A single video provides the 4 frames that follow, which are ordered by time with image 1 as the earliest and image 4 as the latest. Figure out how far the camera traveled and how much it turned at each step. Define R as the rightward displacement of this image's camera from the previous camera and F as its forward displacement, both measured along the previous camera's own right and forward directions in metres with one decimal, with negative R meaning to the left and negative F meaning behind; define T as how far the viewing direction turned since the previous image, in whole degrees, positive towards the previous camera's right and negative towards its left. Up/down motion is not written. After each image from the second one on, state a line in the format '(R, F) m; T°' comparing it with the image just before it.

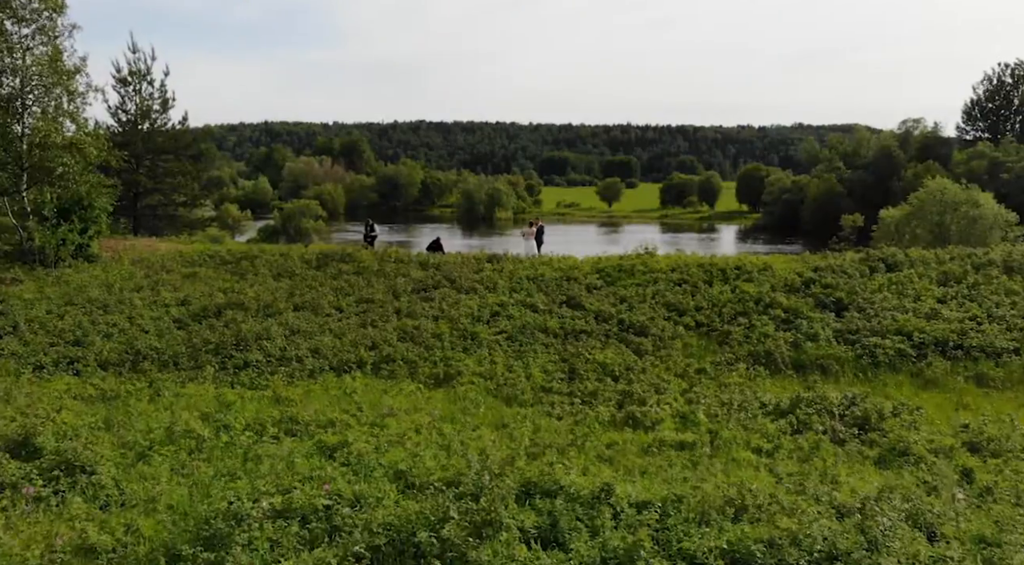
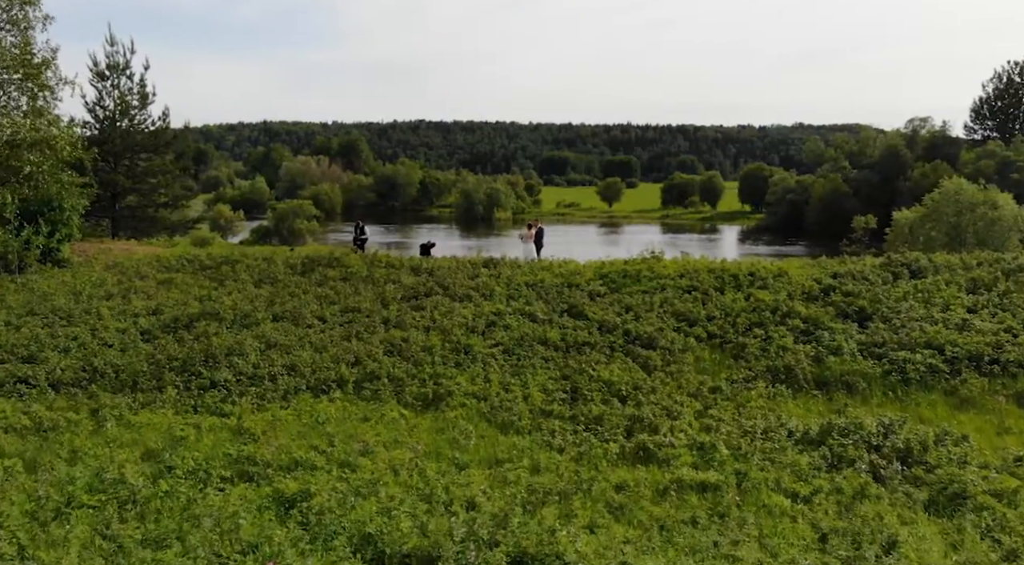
(+0.1, +1.9) m; 0°
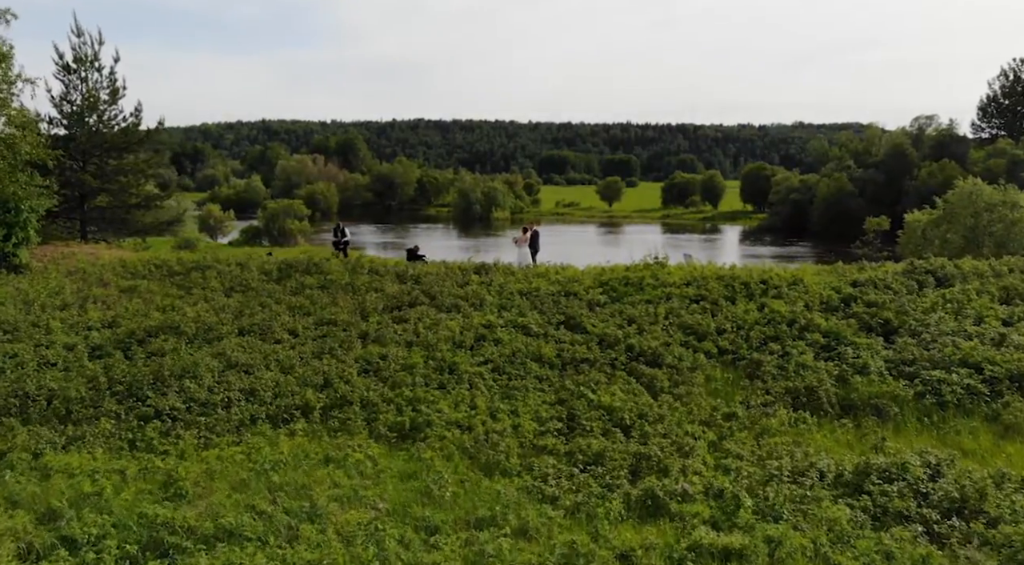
(+0.2, +2.1) m; 0°
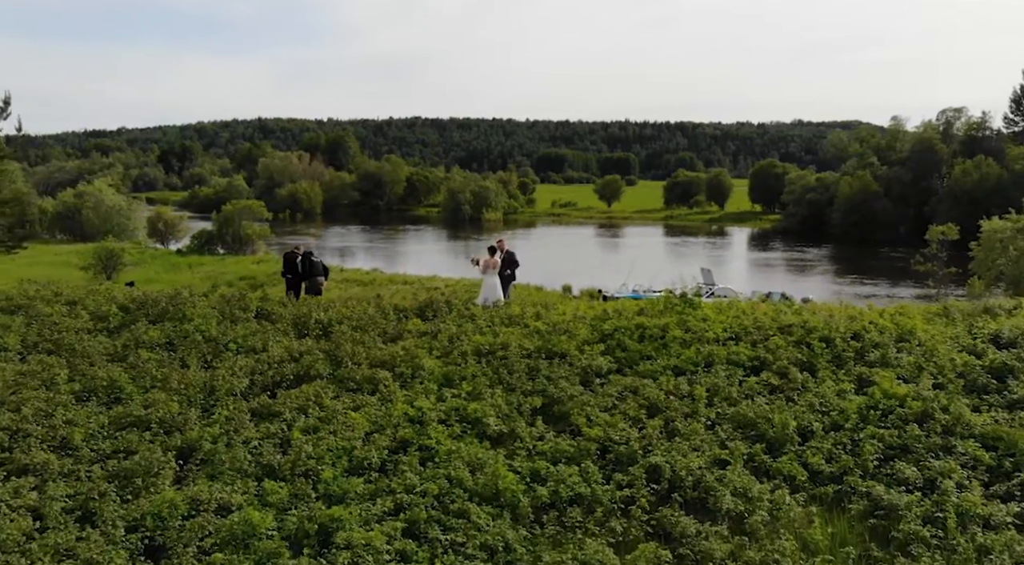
(+0.8, +8.9) m; 0°
